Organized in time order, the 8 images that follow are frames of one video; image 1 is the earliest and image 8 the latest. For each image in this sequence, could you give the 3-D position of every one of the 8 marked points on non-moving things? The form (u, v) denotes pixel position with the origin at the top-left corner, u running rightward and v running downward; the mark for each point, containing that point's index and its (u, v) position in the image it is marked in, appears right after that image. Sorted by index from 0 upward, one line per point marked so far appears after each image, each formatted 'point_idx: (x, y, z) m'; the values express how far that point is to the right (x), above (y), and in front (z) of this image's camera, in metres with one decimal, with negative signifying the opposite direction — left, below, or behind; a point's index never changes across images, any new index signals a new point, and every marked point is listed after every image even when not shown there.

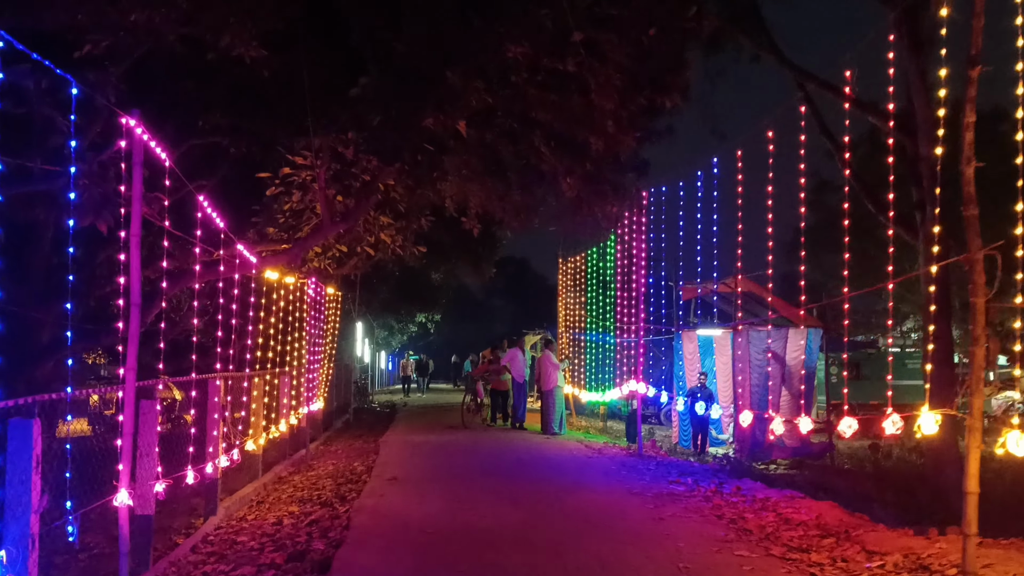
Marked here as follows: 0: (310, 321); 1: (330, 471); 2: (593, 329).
0: (-2.9, -0.5, +13.1) m
1: (-2.4, -2.4, +11.8) m
2: (+1.6, -0.8, +17.5) m
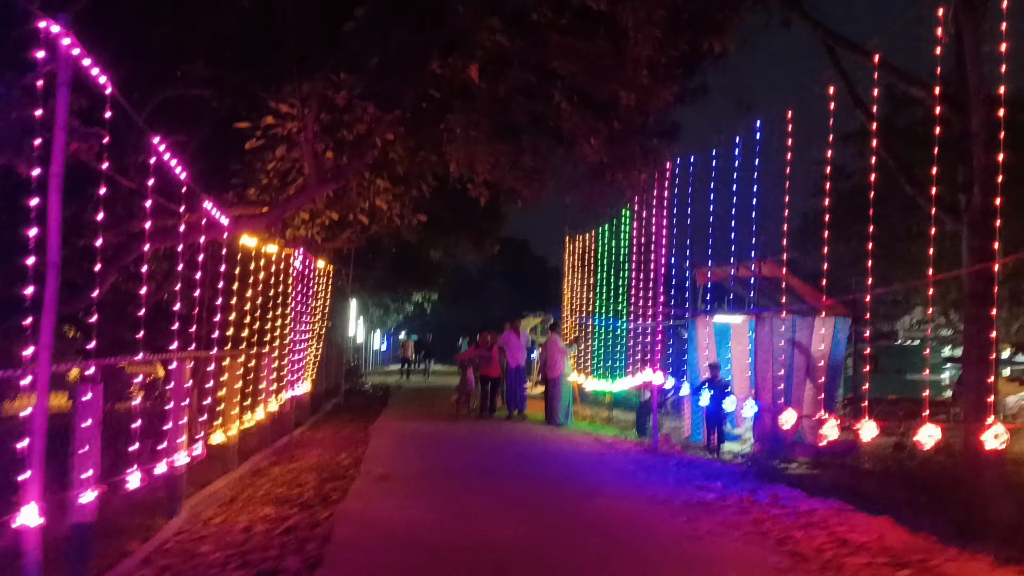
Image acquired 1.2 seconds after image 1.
0: (-2.8, -0.1, +11.9) m
1: (-2.3, -2.1, +10.6) m
2: (+1.6, -0.4, +16.4) m
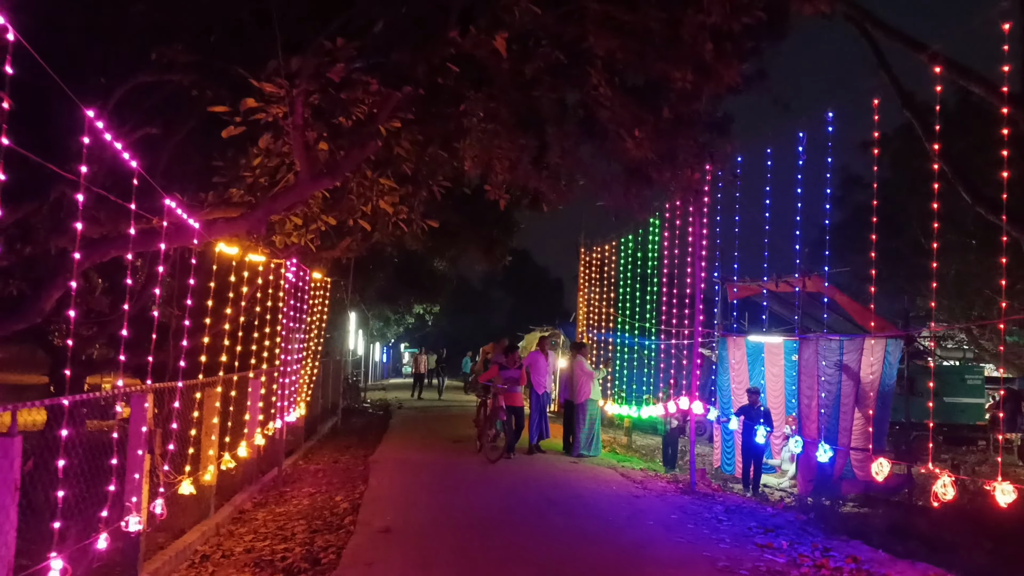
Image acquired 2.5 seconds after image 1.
0: (-2.6, -0.3, +10.5) m
1: (-2.1, -2.2, +9.2) m
2: (+1.9, -0.7, +14.9) m
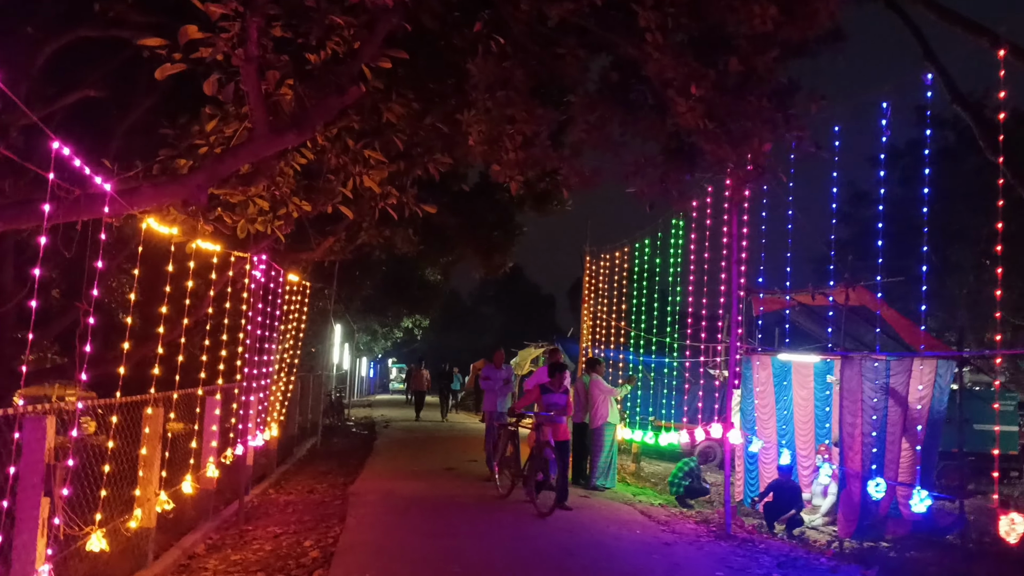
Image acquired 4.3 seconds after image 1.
0: (-2.5, -0.3, +8.8) m
1: (-2.0, -2.2, +7.5) m
2: (+1.9, -0.9, +13.4) m
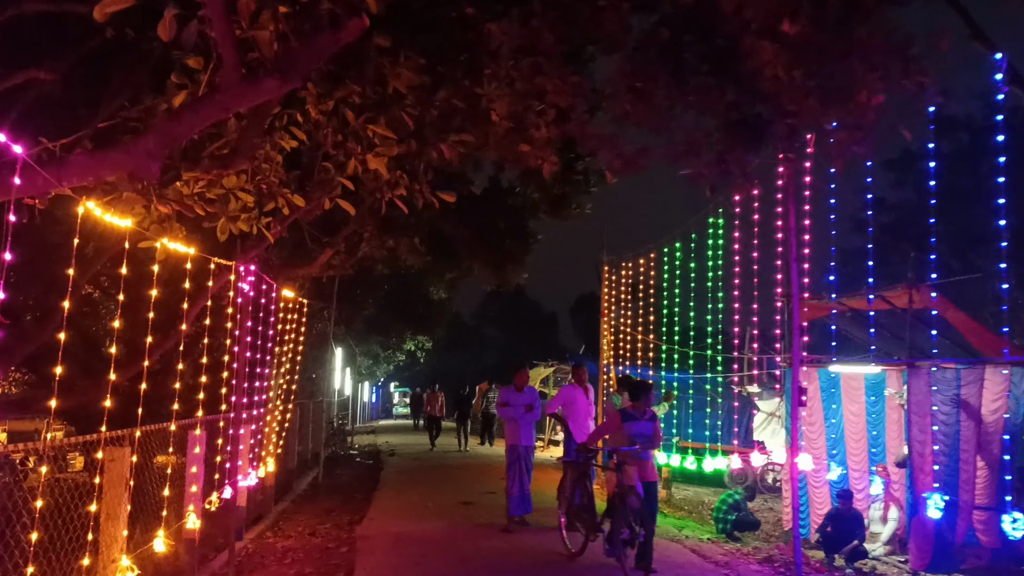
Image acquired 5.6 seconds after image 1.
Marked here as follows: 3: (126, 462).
0: (-2.3, -0.4, +7.6) m
1: (-1.7, -2.3, +6.2) m
2: (+2.1, -1.0, +12.1) m
3: (-2.2, -1.0, +5.2) m
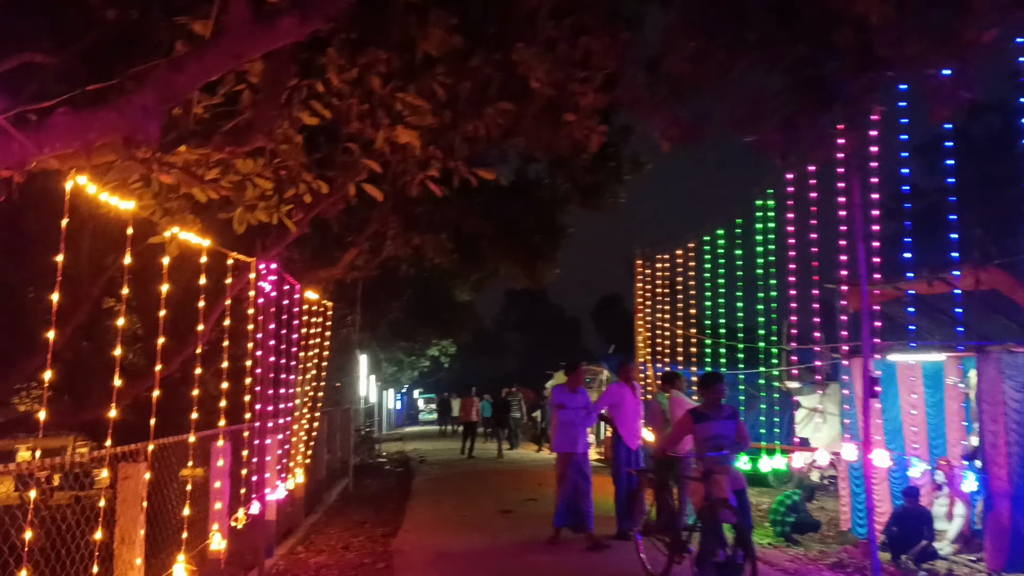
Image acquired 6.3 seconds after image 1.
0: (-1.9, -0.4, +7.0) m
1: (-1.4, -2.3, +5.7) m
2: (+2.6, -0.8, +11.5) m
3: (-1.9, -1.0, +4.7) m
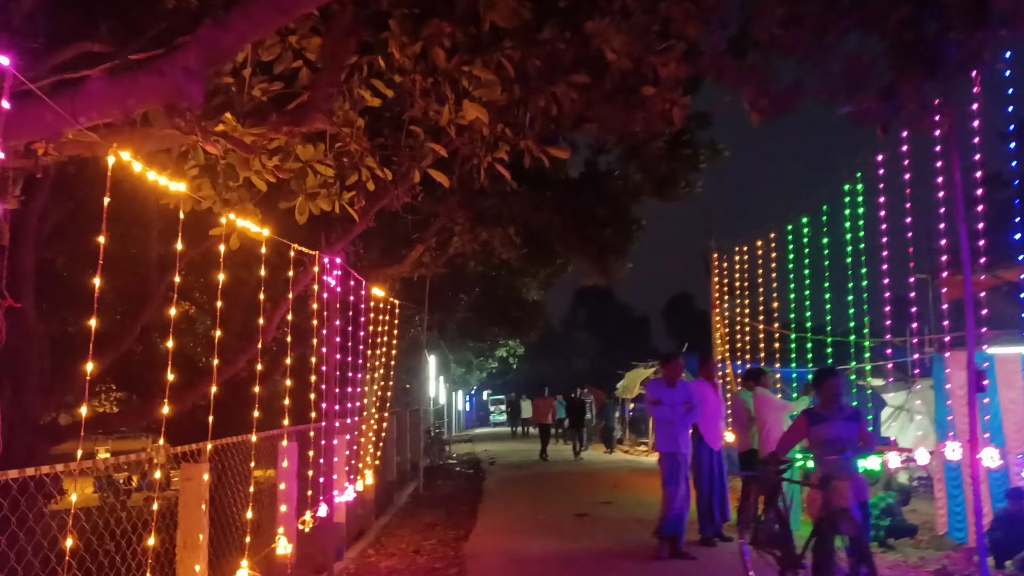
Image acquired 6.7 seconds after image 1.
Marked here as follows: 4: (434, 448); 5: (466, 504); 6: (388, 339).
0: (-1.4, -0.4, +6.8) m
1: (-0.9, -2.2, +5.4) m
2: (+3.5, -0.7, +10.9) m
3: (-1.5, -0.9, +4.4) m
4: (-1.7, -3.5, +19.5) m
5: (-0.6, -2.9, +12.3) m
6: (-1.5, -0.6, +10.7) m
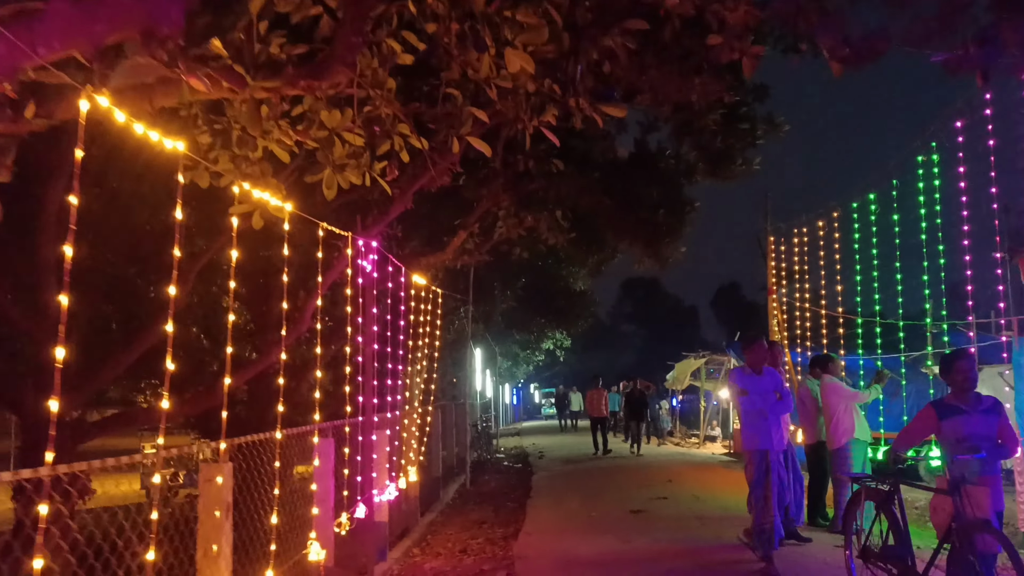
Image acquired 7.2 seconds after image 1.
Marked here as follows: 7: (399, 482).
0: (-1.0, -0.3, +6.3) m
1: (-0.6, -2.1, +4.9) m
2: (+4.0, -0.5, +10.2) m
3: (-1.3, -0.8, +4.0) m
4: (-0.6, -3.2, +19.0) m
5: (0.0, -2.8, +11.8) m
6: (-0.9, -0.5, +10.3) m
7: (-1.0, -1.7, +8.2) m
